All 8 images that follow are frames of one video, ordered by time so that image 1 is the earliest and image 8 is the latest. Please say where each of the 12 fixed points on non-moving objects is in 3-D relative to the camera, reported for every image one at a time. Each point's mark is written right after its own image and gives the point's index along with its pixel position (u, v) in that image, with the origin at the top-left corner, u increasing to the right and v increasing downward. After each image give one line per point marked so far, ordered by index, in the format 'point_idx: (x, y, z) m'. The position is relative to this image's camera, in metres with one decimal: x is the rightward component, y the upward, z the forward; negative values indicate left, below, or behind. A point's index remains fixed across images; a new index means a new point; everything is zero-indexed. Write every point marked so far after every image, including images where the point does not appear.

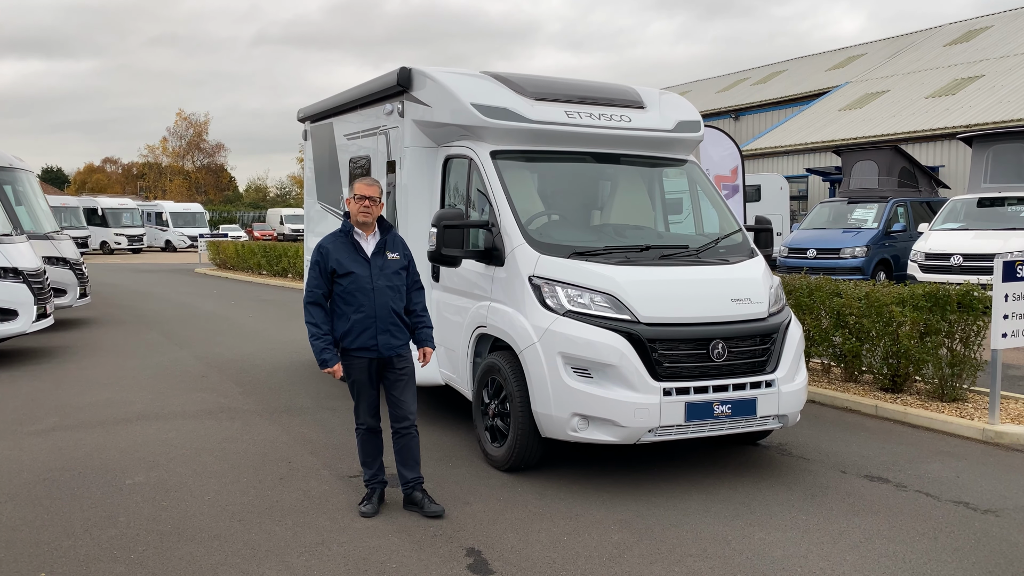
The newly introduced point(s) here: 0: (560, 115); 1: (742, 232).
0: (+0.3, +1.2, +5.9) m
1: (+1.6, +0.4, +6.0) m
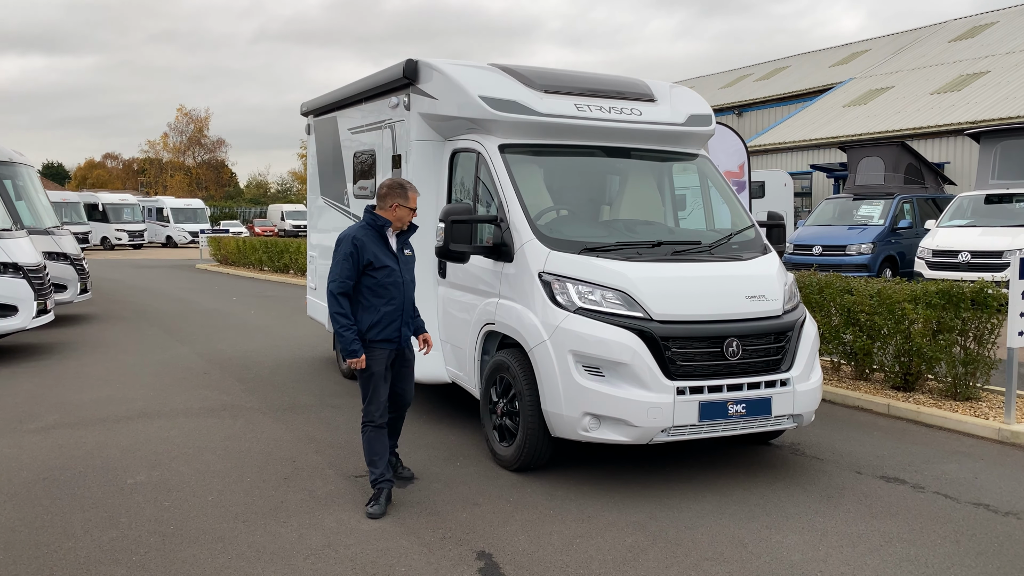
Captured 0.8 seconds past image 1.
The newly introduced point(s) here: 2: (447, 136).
0: (+0.4, +1.2, +5.8) m
1: (+1.6, +0.4, +5.9) m
2: (-0.5, +1.1, +6.2) m
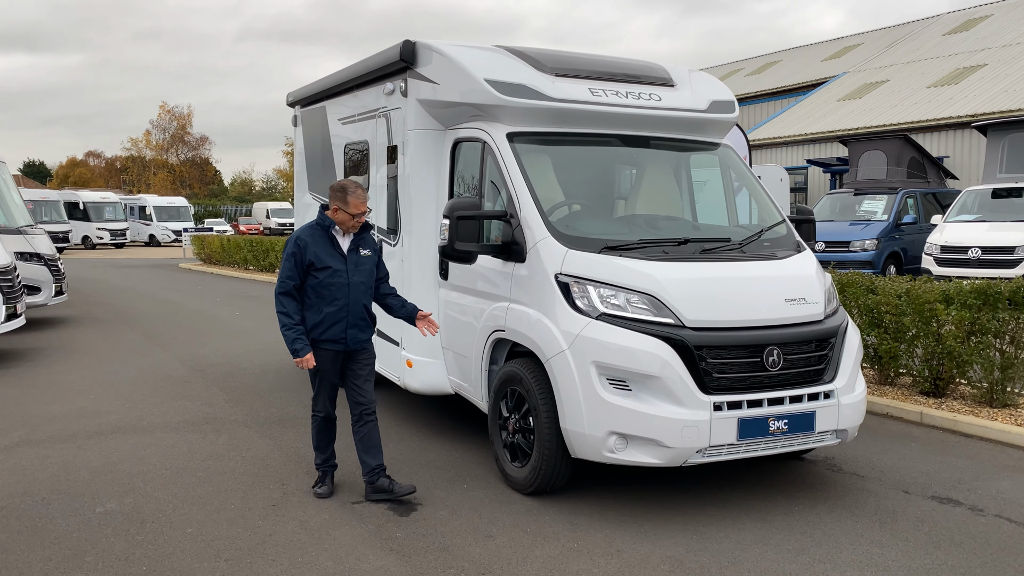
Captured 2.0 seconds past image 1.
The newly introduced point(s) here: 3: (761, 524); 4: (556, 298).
0: (+0.4, +1.2, +5.3) m
1: (+1.7, +0.4, +5.4) m
2: (-0.4, +1.1, +5.7) m
3: (+1.2, -1.2, +4.3) m
4: (+0.2, -0.1, +4.5) m
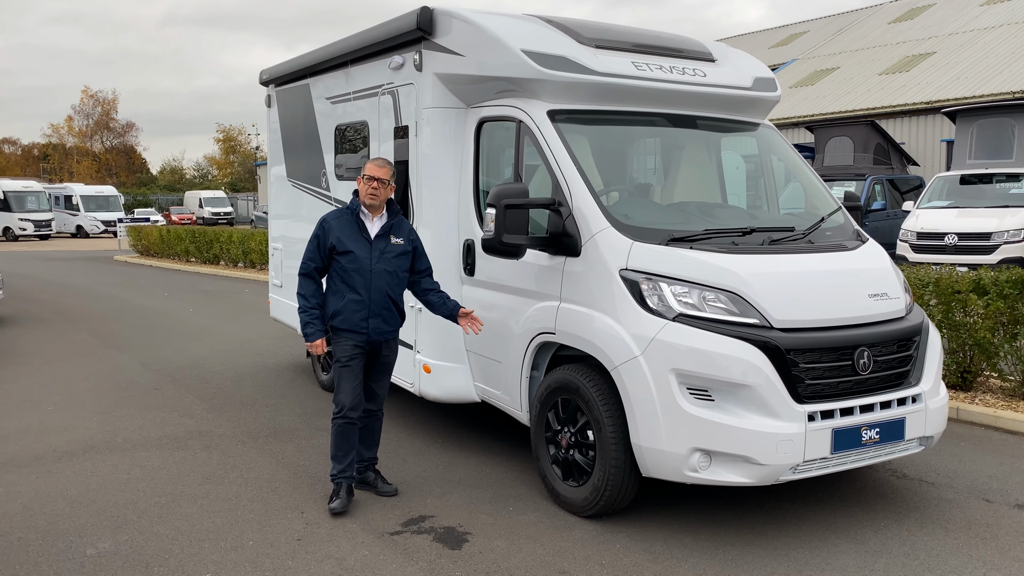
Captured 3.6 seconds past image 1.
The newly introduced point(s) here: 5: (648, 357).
0: (+0.6, +1.2, +4.8) m
1: (+1.9, +0.4, +5.0) m
2: (-0.2, +1.1, +5.1) m
3: (+1.5, -1.1, +3.9) m
4: (+0.5, 0.0, +4.0) m
5: (+0.6, -0.3, +3.8) m
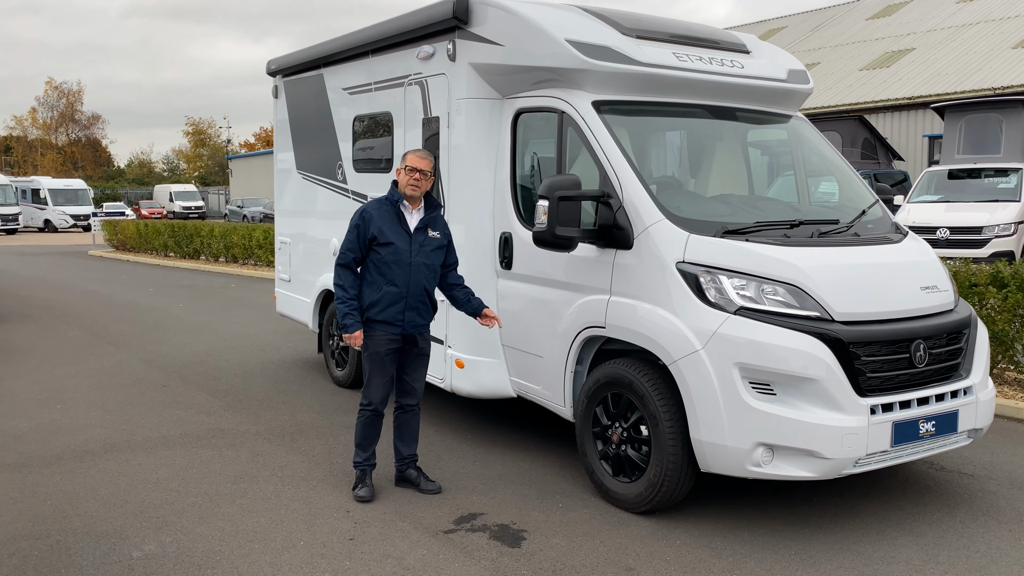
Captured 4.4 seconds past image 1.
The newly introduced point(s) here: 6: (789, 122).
0: (+0.9, +1.2, +4.7) m
1: (+2.1, +0.5, +5.0) m
2: (0.0, +1.1, +5.1) m
3: (+1.8, -1.1, +3.8) m
4: (+0.8, 0.0, +3.9) m
5: (+0.9, -0.3, +3.8) m
6: (+1.7, +1.0, +5.3) m
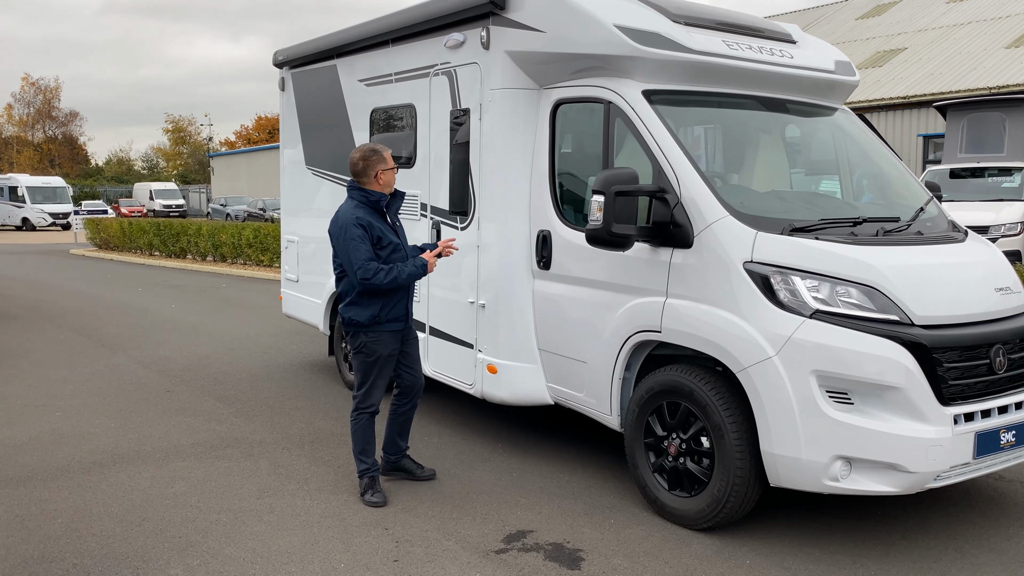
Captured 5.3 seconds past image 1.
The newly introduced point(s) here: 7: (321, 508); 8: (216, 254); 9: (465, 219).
0: (+1.1, +1.2, +4.5) m
1: (+2.3, +0.5, +4.8) m
2: (+0.2, +1.1, +4.8) m
3: (+2.0, -1.1, +3.6) m
4: (+1.0, 0.0, +3.7) m
5: (+1.1, -0.3, +3.5) m
6: (+1.9, +1.0, +5.1) m
7: (-0.9, -1.1, +4.2) m
8: (-6.7, +0.8, +19.7) m
9: (-0.3, +0.4, +5.2) m
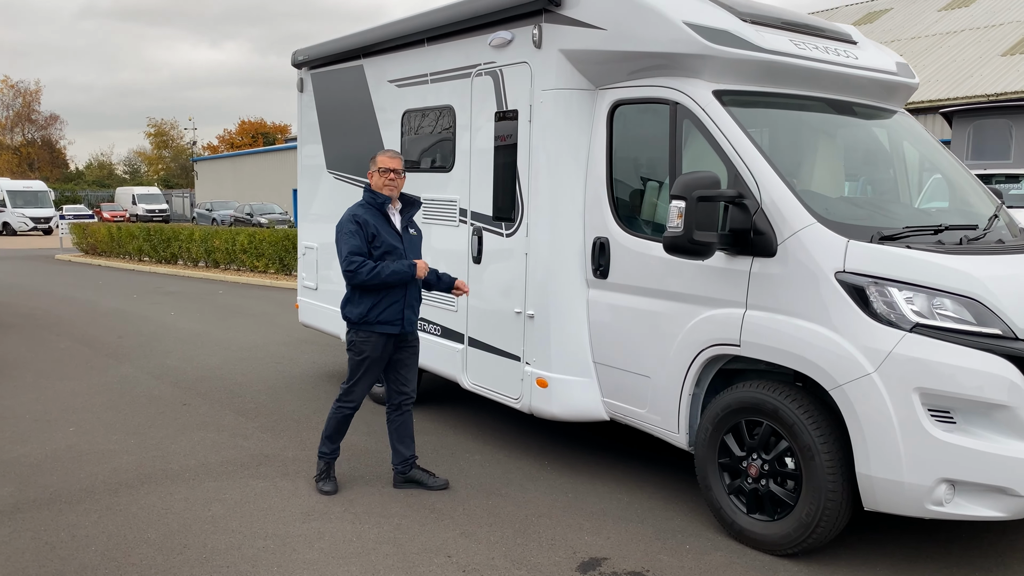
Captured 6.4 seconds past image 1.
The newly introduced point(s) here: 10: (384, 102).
0: (+1.4, +1.2, +4.3) m
1: (+2.6, +0.4, +4.6) m
2: (+0.5, +1.1, +4.6) m
3: (+2.3, -1.2, +3.4) m
4: (+1.3, -0.1, +3.4) m
5: (+1.4, -0.3, +3.3) m
6: (+2.2, +0.9, +4.9) m
7: (-0.6, -1.1, +4.0) m
8: (-6.7, +0.6, +19.3) m
9: (0.0, +0.4, +4.9) m
10: (-0.9, +1.3, +6.1) m
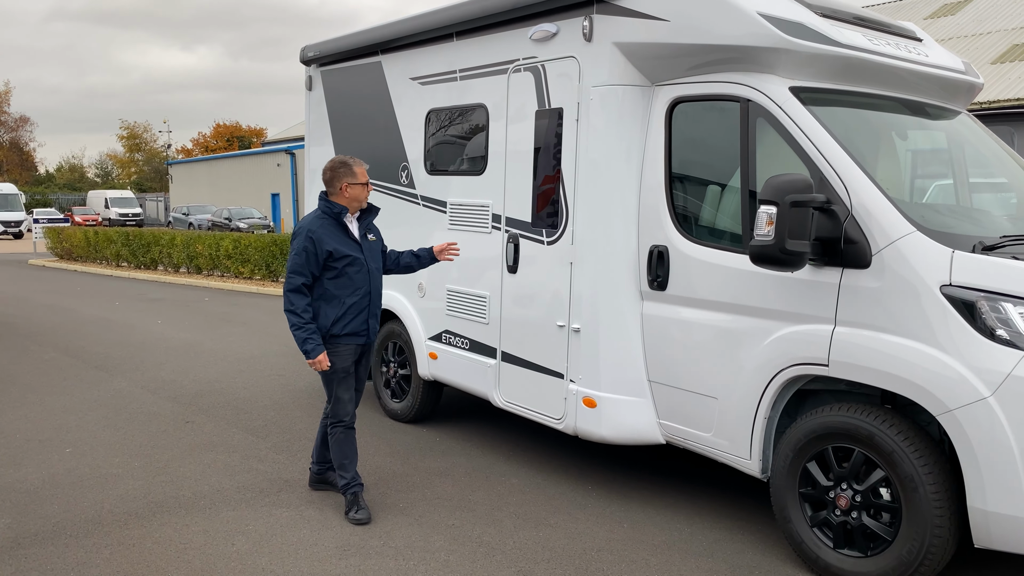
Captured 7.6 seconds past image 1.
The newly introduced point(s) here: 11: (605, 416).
0: (+1.6, +1.1, +4.0) m
1: (+2.8, +0.4, +4.3) m
2: (+0.7, +1.0, +4.2) m
3: (+2.6, -1.2, +3.1) m
4: (+1.6, -0.1, +3.1) m
5: (+1.7, -0.4, +3.0) m
6: (+2.4, +0.9, +4.6) m
7: (-0.4, -1.2, +3.6) m
8: (-6.9, +0.5, +18.8) m
9: (+0.2, +0.3, +4.6) m
10: (-0.7, +1.2, +5.7) m
11: (+0.5, -0.6, +4.3) m
